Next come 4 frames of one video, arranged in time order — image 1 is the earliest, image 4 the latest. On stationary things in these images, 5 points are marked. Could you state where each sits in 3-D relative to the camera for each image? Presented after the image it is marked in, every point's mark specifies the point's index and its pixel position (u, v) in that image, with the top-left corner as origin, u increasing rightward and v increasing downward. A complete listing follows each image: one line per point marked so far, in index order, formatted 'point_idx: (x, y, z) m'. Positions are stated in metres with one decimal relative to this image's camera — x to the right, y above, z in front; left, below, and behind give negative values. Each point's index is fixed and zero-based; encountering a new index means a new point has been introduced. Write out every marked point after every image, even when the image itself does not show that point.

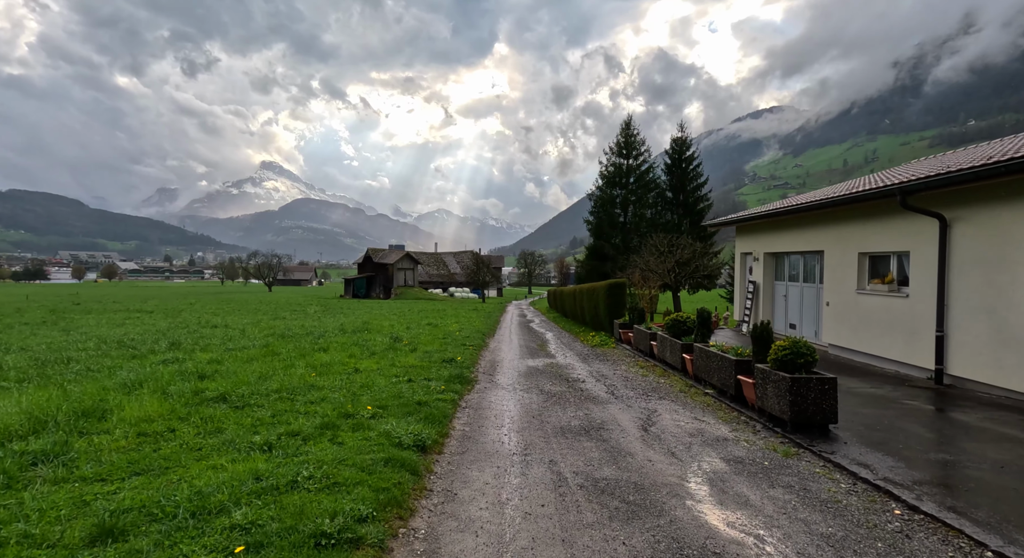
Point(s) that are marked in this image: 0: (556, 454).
0: (+0.5, -1.8, +5.5) m
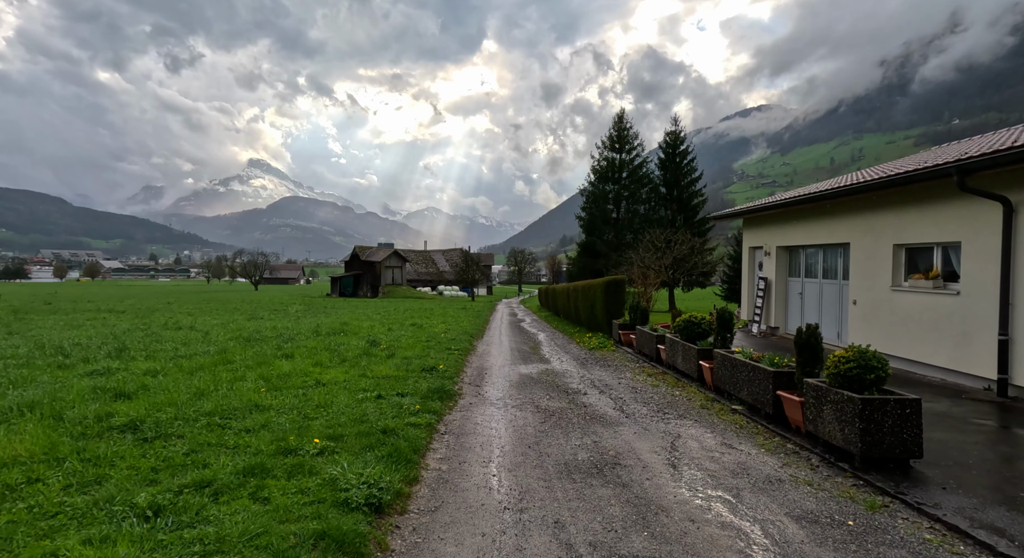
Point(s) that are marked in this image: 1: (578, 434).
0: (+0.4, -1.8, +4.1) m
1: (+0.8, -1.8, +6.2) m
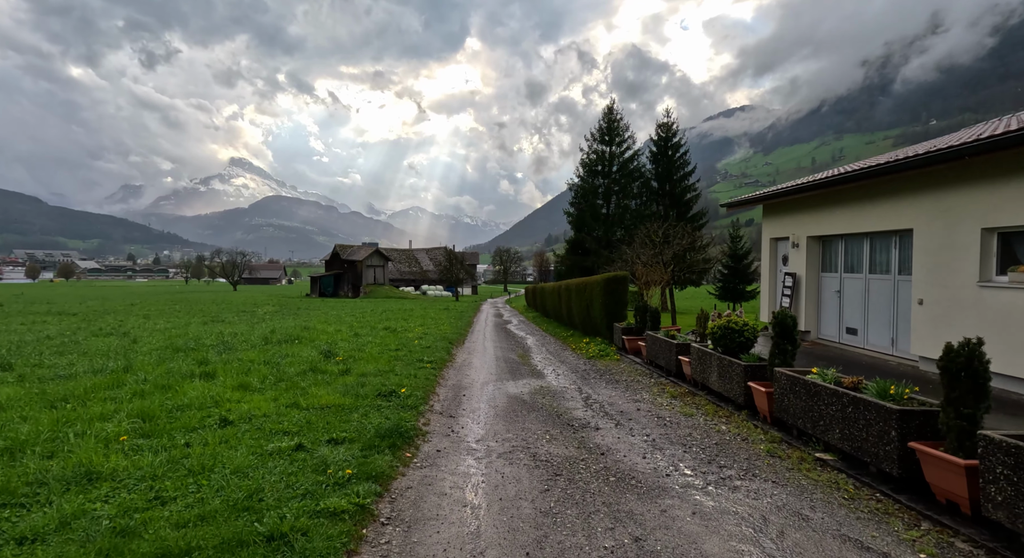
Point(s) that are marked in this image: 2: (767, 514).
0: (+0.3, -1.7, +1.7) m
1: (+0.7, -1.8, +3.8) m
2: (+1.9, -1.8, +4.0) m
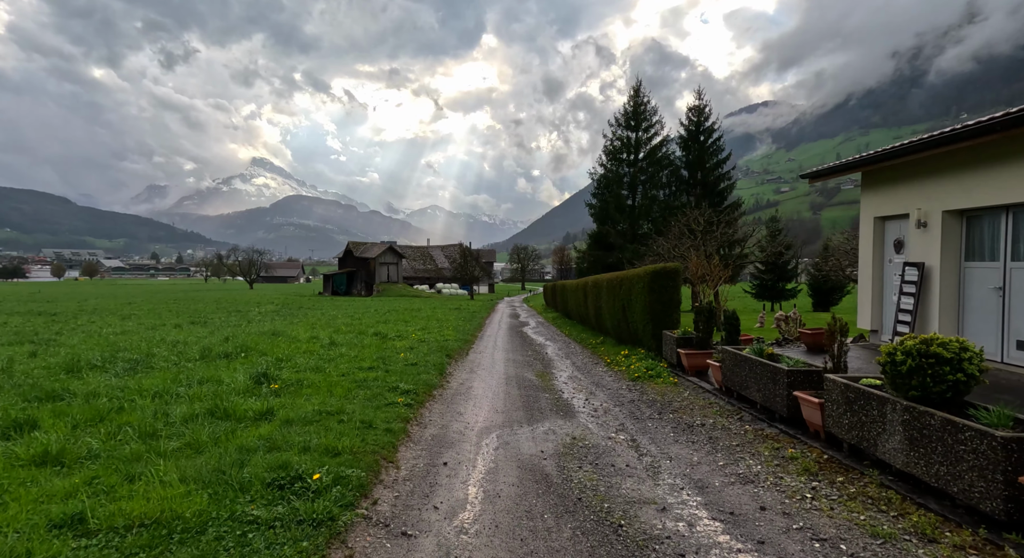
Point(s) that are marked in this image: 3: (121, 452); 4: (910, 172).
0: (+0.3, -1.6, -1.8) m
1: (+0.7, -1.6, +0.3) m
2: (+1.9, -1.7, +0.4) m
3: (-3.4, -1.5, +4.7) m
4: (+7.4, +2.0, +9.9) m
